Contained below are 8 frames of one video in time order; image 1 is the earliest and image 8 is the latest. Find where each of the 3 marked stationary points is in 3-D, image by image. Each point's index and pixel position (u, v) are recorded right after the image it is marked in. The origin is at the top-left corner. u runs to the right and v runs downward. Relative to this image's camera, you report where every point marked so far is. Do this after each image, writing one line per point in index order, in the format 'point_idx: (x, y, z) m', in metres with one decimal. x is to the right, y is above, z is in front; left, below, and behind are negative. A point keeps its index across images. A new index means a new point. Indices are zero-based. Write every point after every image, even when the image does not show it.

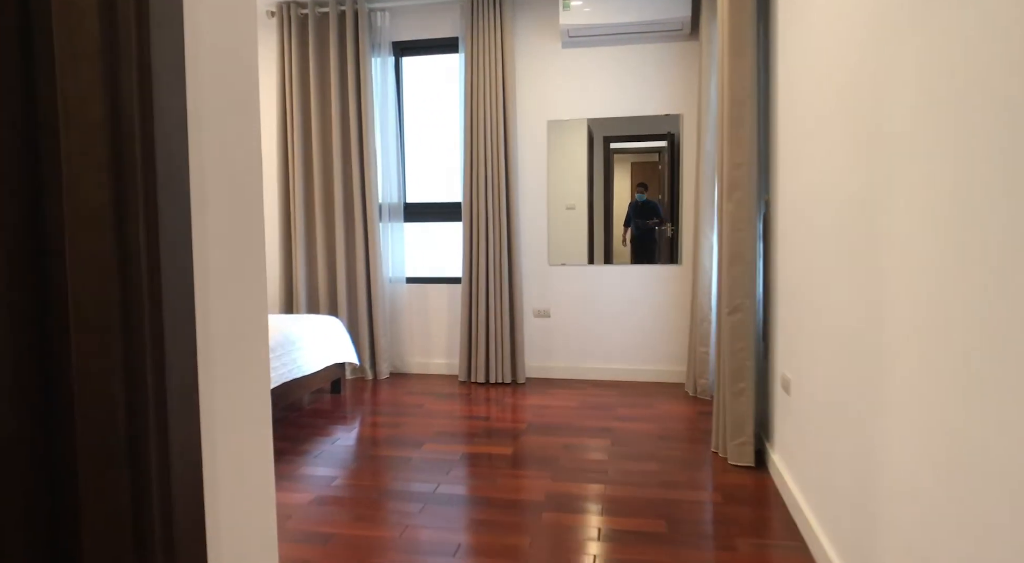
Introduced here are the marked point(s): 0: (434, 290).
0: (-0.6, -0.1, +4.7) m
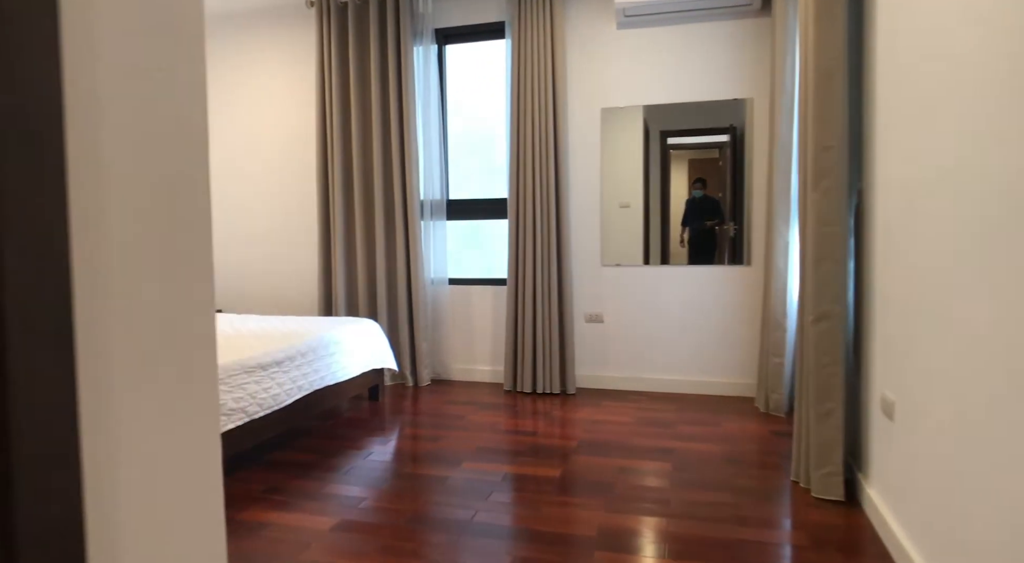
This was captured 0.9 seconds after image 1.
0: (-0.2, -0.1, +4.4) m
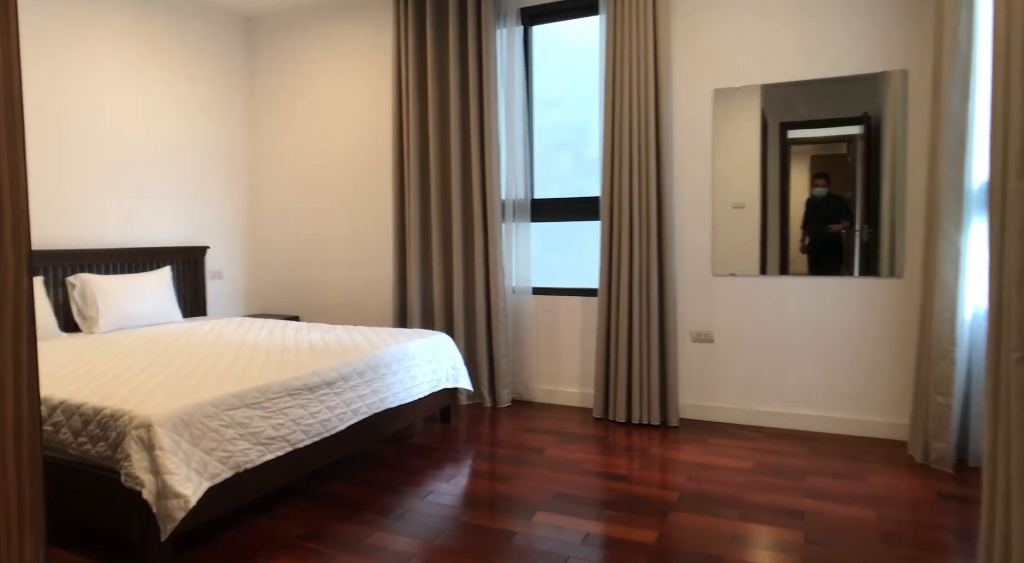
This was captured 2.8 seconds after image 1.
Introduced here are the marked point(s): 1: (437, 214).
0: (+0.3, -0.1, +3.9) m
1: (-0.5, +0.4, +4.0) m
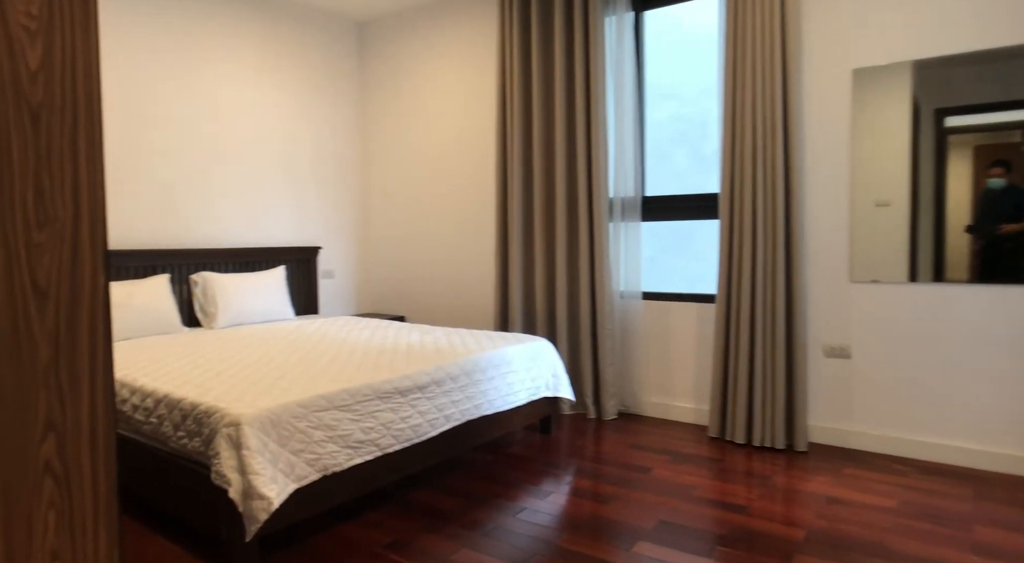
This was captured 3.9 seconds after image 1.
0: (+1.0, -0.2, +3.6) m
1: (+0.2, +0.4, +3.8) m
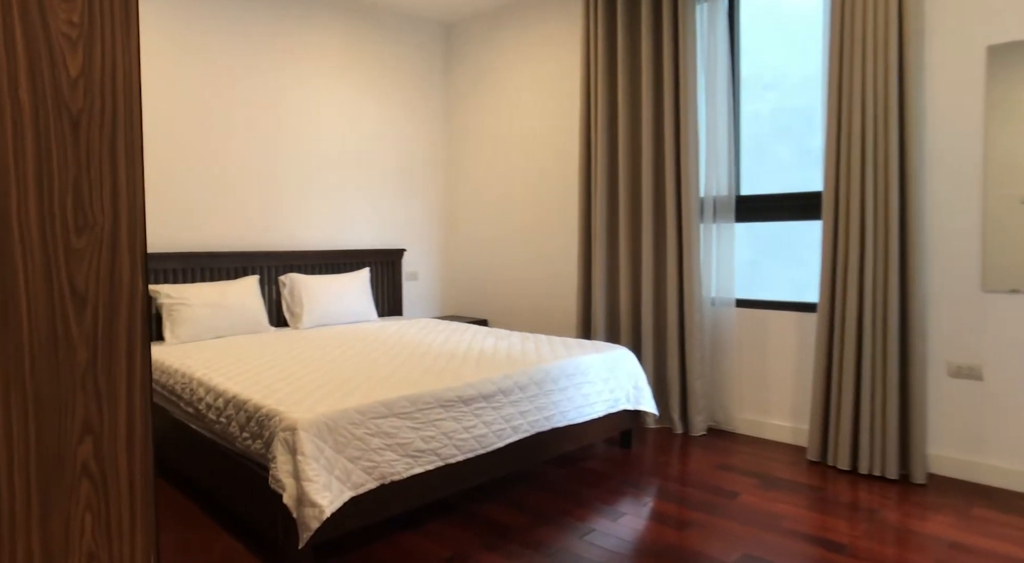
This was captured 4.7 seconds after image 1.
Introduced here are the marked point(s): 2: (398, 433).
0: (+1.4, -0.2, +3.3) m
1: (+0.7, +0.4, +3.6) m
2: (-0.4, -0.5, +2.1) m
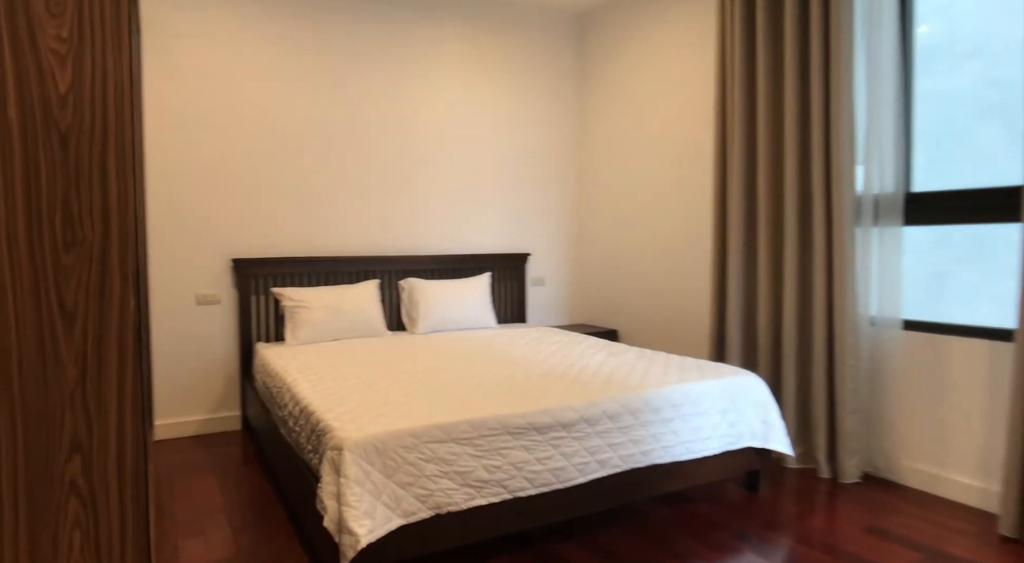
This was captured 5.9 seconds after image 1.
0: (+1.9, -0.3, +2.6) m
1: (+1.3, +0.3, +3.1) m
2: (-0.2, -0.6, +2.0) m
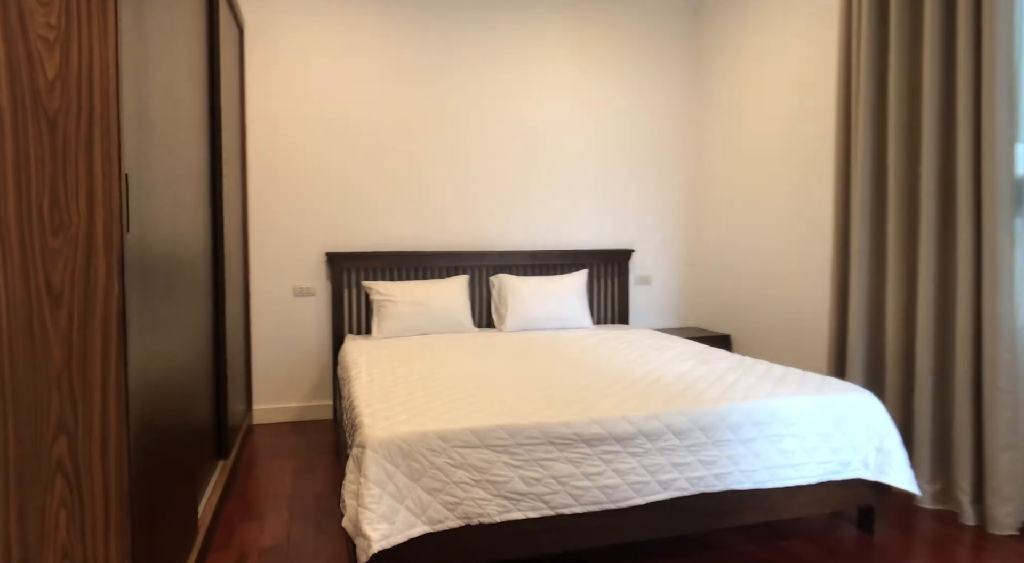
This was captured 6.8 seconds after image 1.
0: (+2.1, -0.3, +1.9) m
1: (+1.6, +0.3, +2.6) m
2: (-0.1, -0.5, +1.8) m
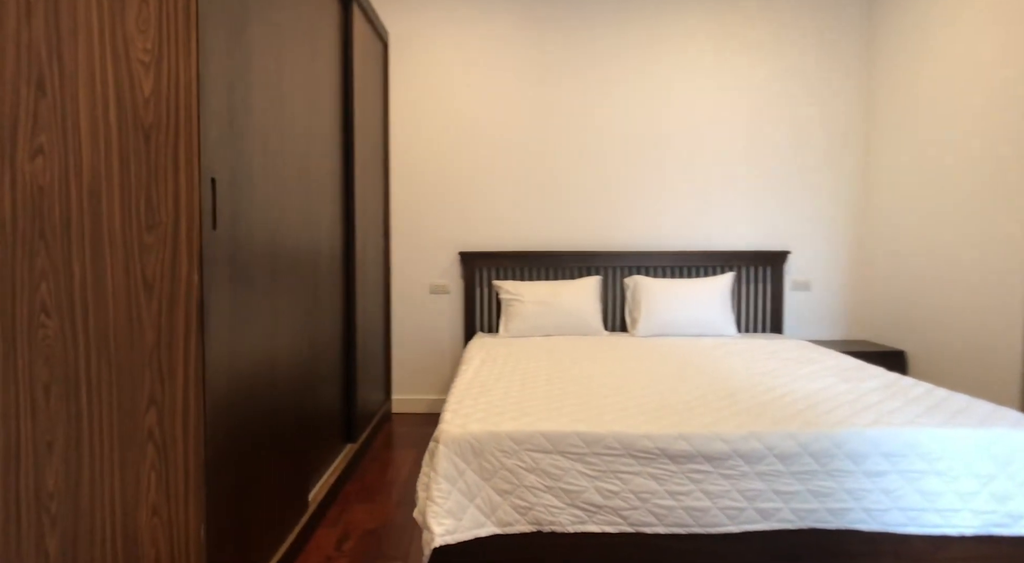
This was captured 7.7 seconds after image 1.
0: (+2.2, -0.3, +1.3) m
1: (+2.0, +0.3, +2.0) m
2: (+0.1, -0.5, +1.7) m
